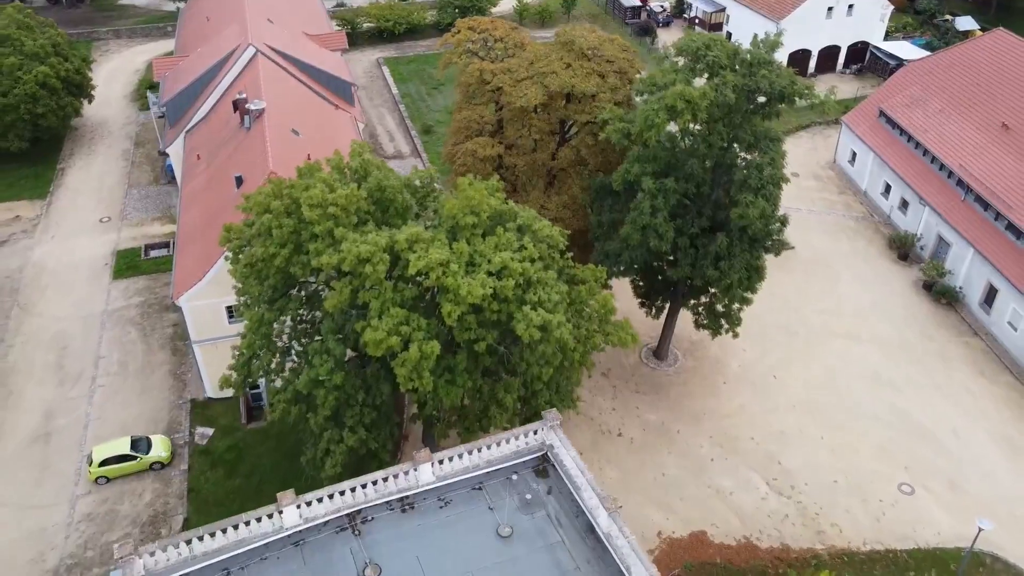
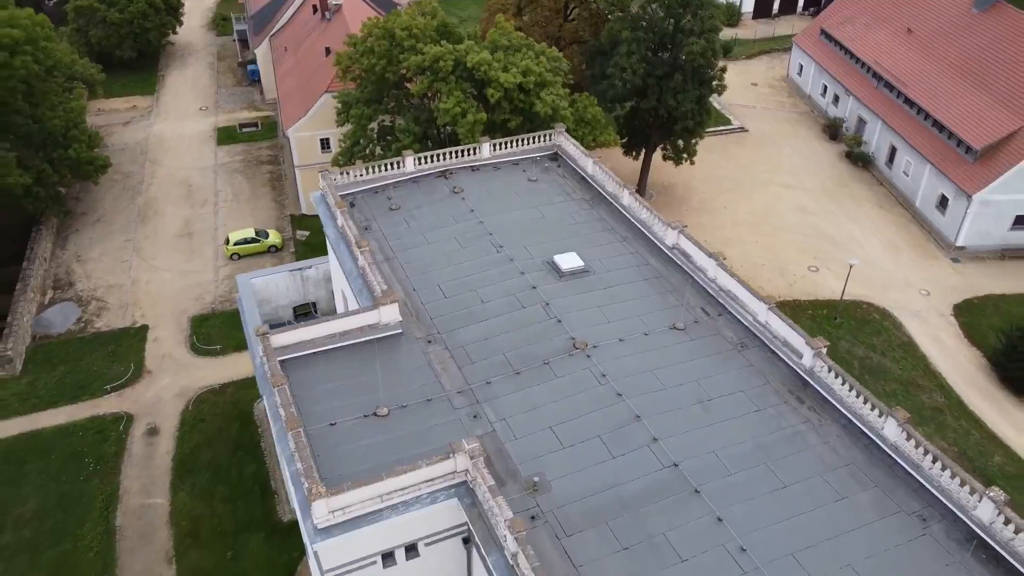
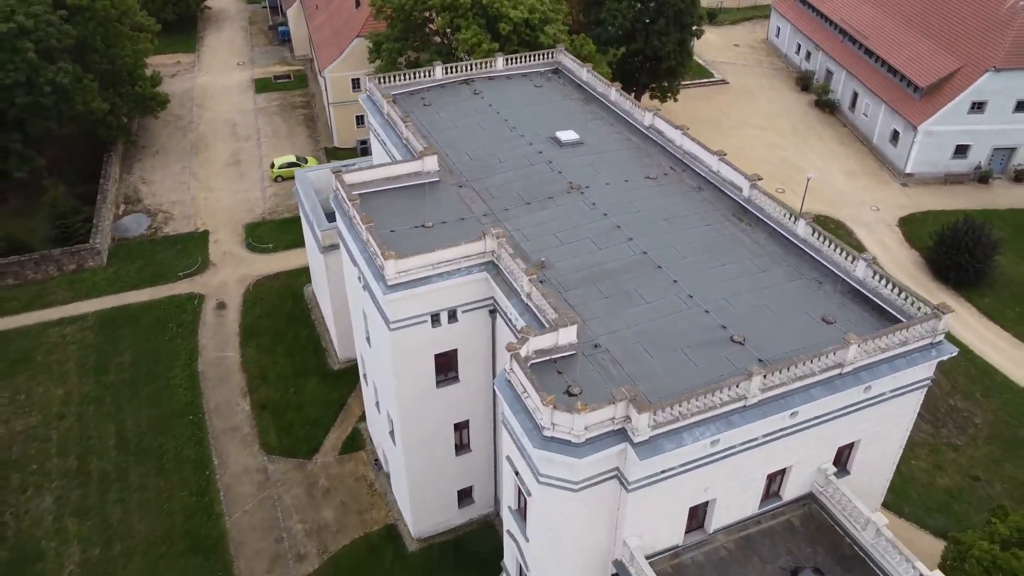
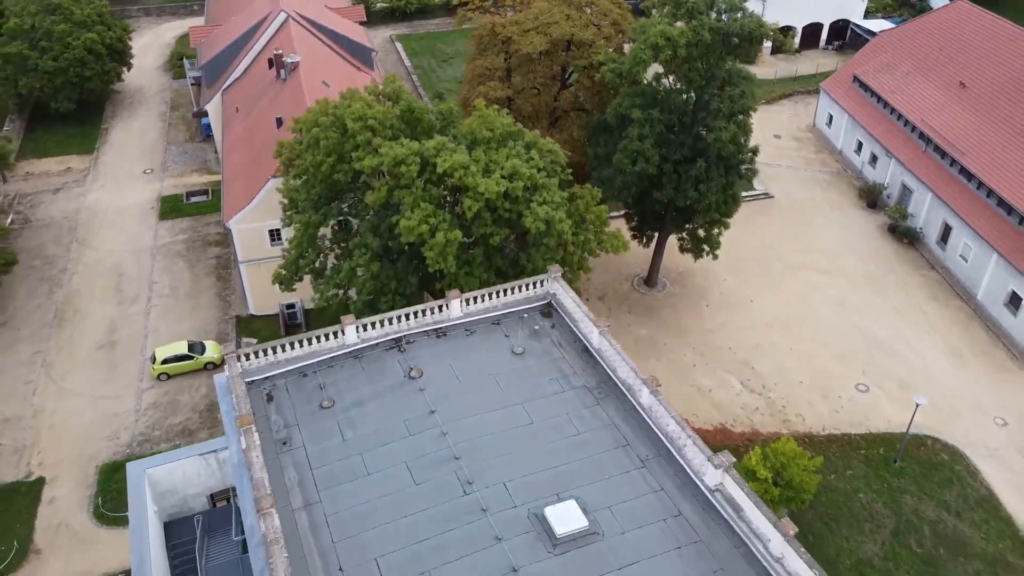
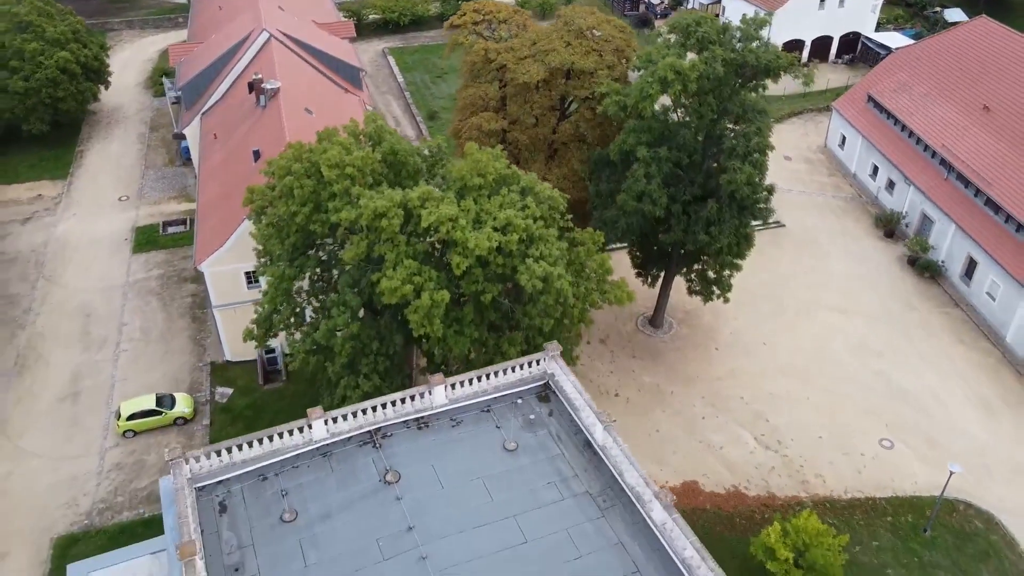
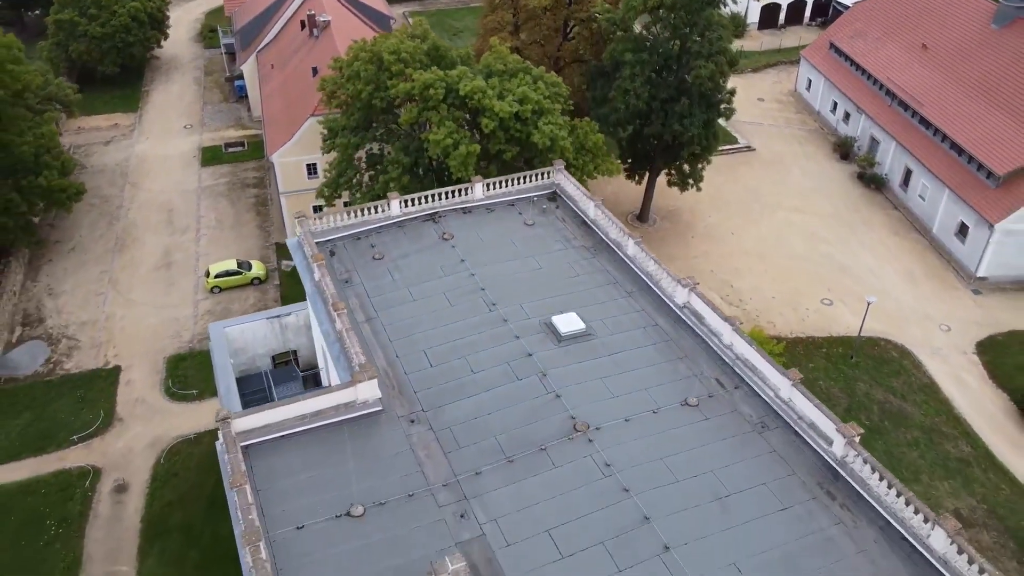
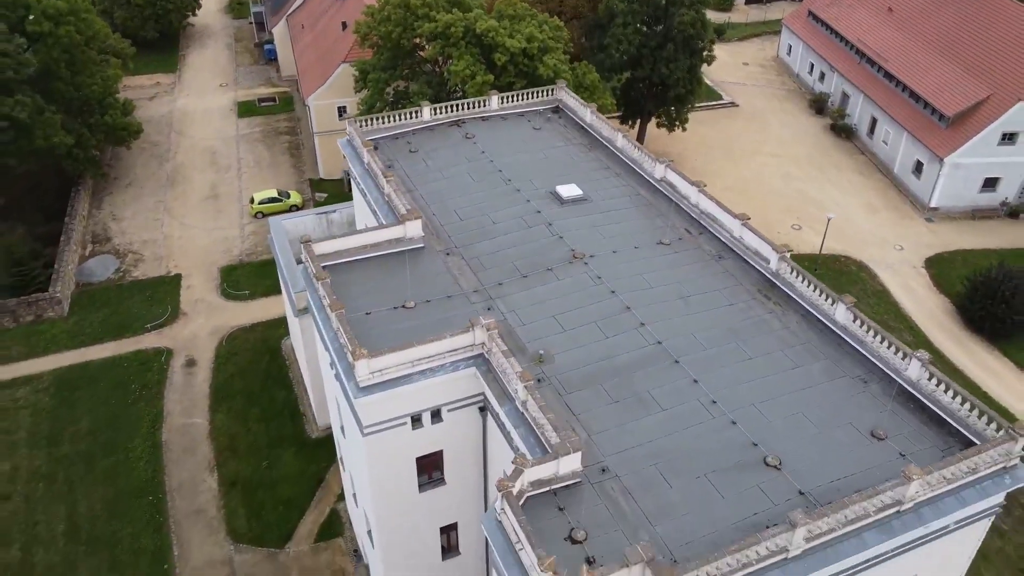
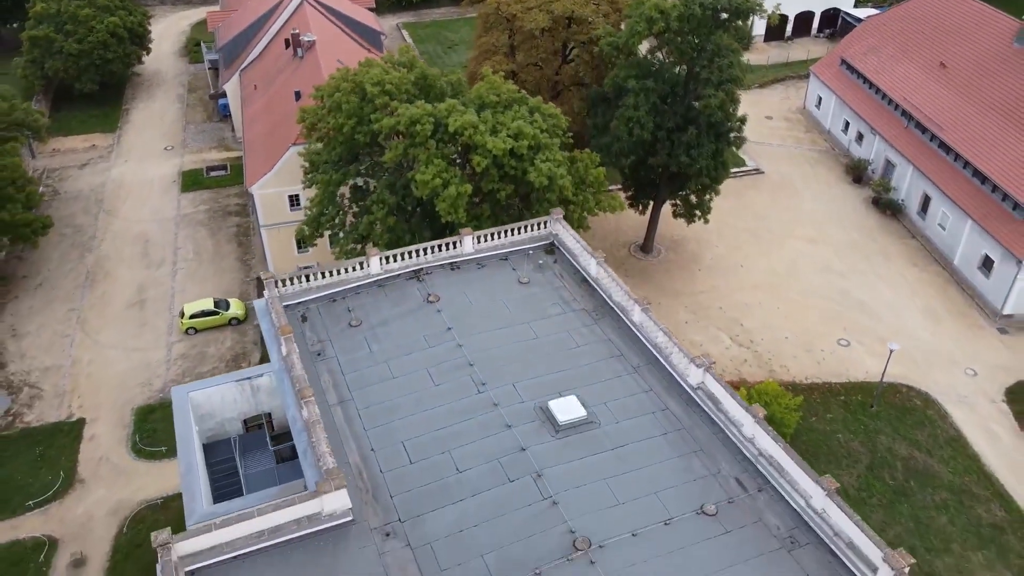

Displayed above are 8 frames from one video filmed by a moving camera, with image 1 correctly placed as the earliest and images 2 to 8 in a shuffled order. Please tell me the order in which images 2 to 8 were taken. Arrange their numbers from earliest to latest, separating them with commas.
5, 4, 8, 6, 2, 7, 3
